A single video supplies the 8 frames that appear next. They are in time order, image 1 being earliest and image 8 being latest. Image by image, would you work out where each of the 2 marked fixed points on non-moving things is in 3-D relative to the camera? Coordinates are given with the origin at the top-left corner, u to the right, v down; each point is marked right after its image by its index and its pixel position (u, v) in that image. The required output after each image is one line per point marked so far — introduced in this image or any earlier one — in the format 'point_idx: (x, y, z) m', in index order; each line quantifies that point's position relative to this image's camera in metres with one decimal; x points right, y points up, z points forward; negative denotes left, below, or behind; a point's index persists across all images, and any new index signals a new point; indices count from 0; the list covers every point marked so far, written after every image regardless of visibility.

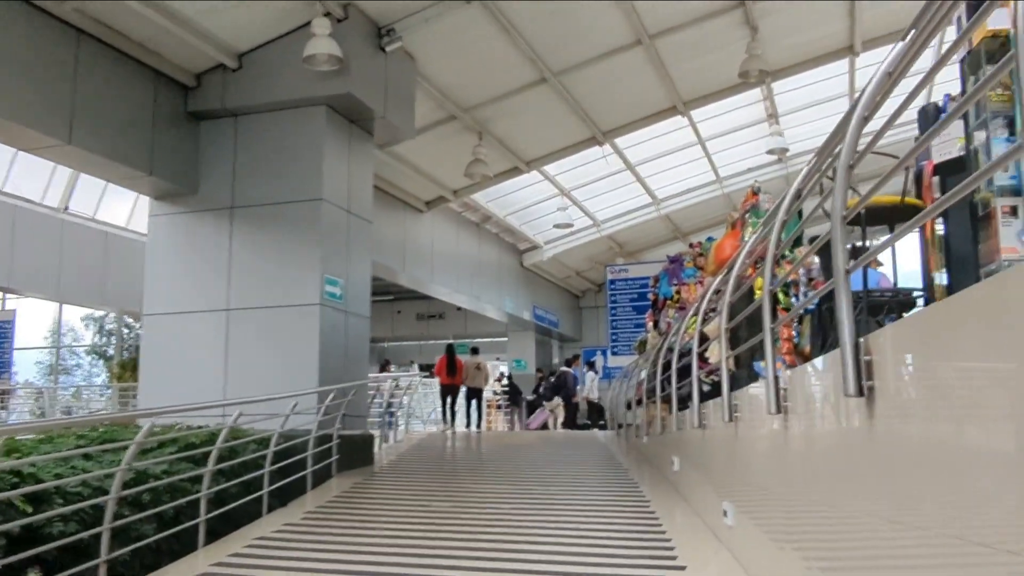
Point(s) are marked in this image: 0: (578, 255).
0: (+1.1, +0.6, +17.8) m
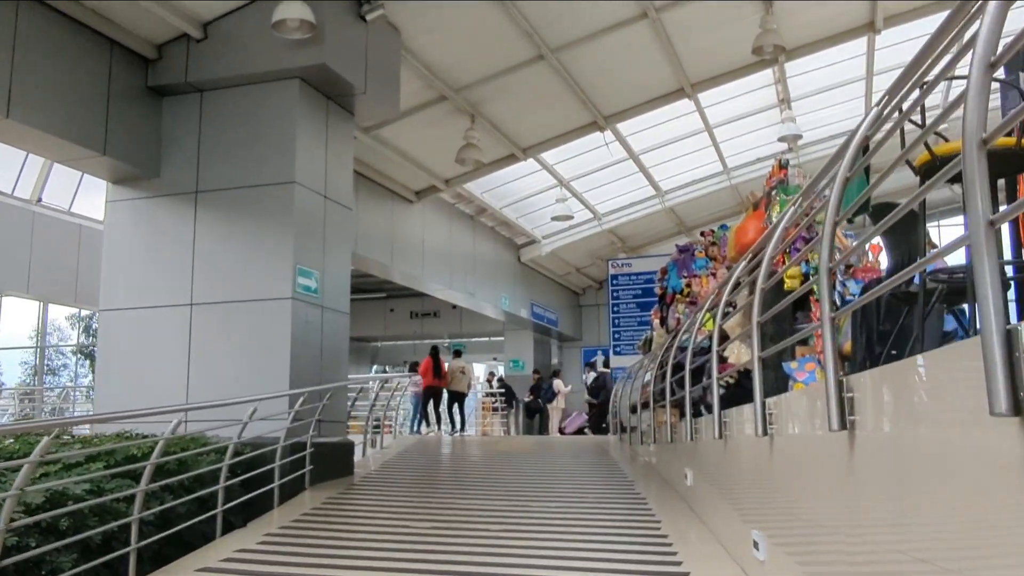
0: (+1.0, +0.6, +17.0) m
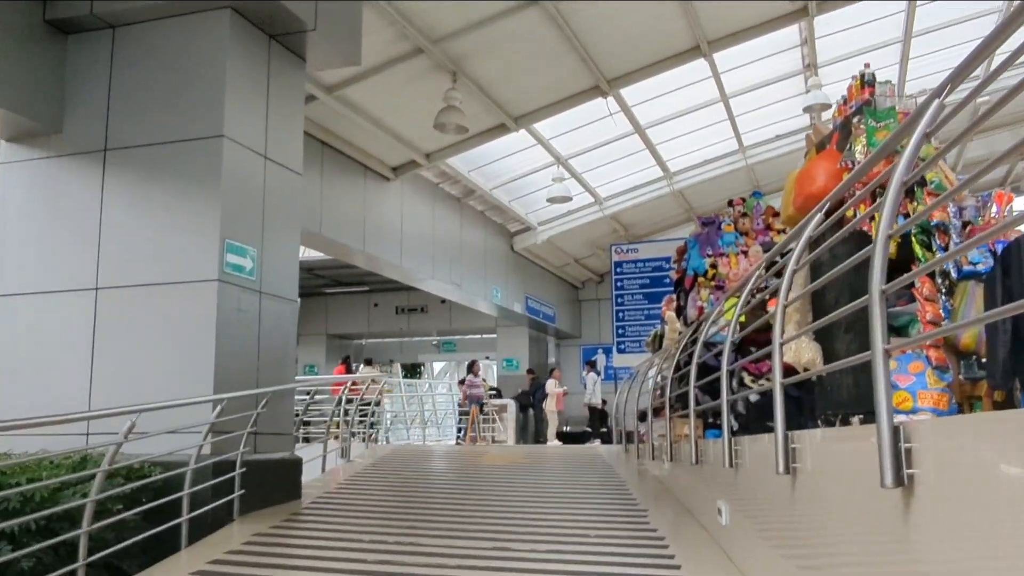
0: (+0.9, +0.7, +15.5) m
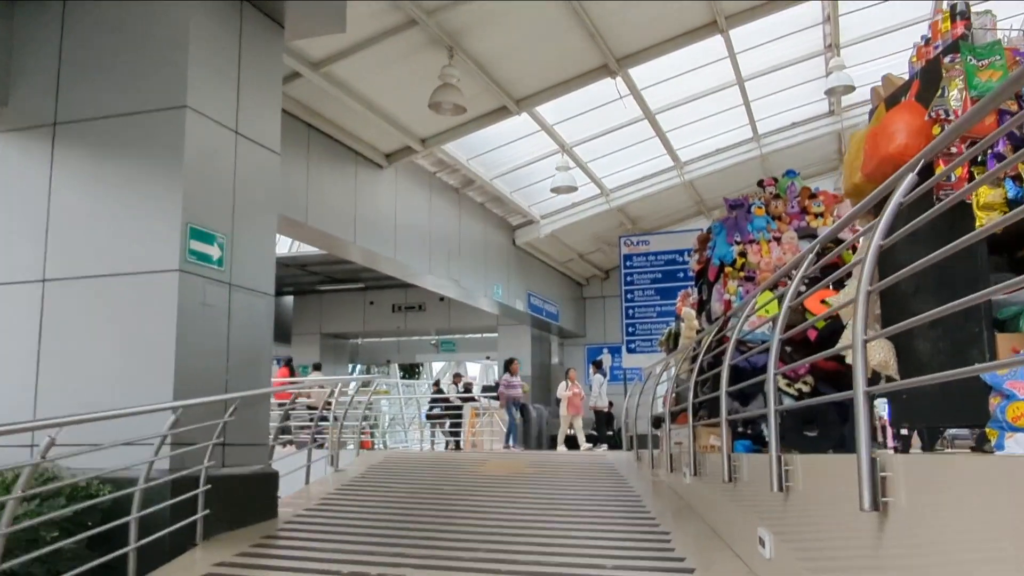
0: (+1.0, +0.8, +14.8) m
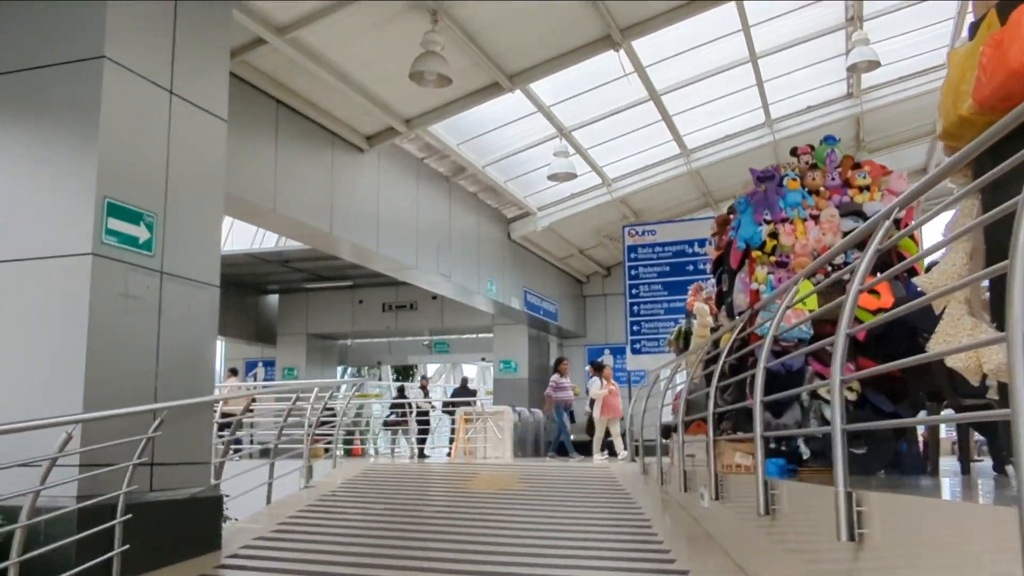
0: (+0.9, +0.8, +13.9) m
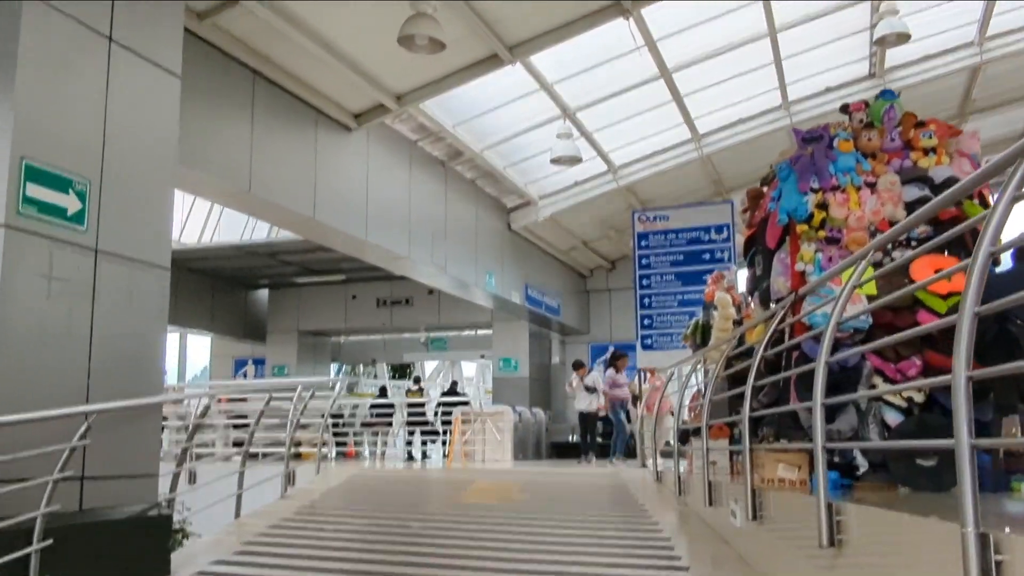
0: (+0.9, +0.9, +13.2) m
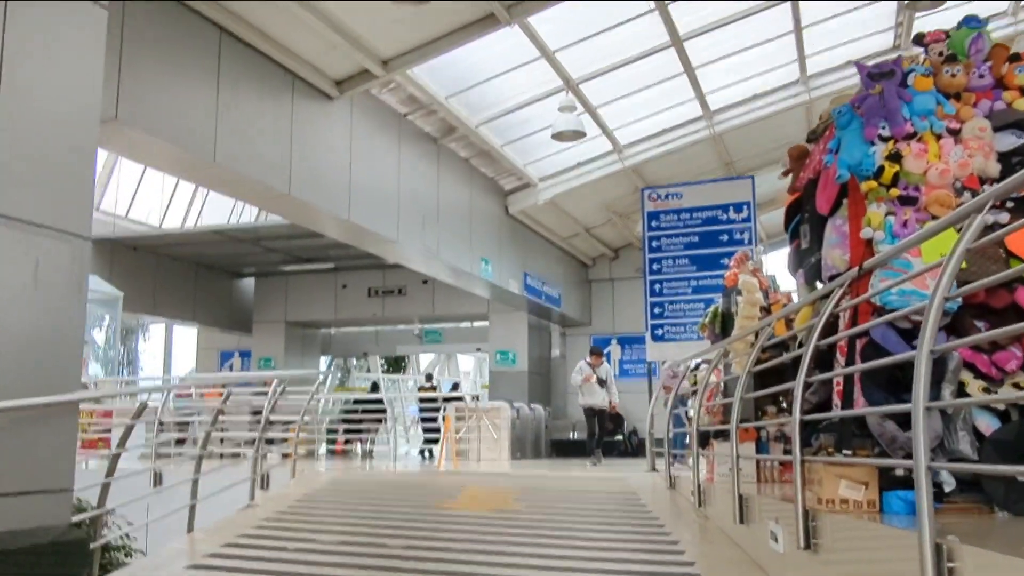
0: (+0.9, +1.0, +12.5) m
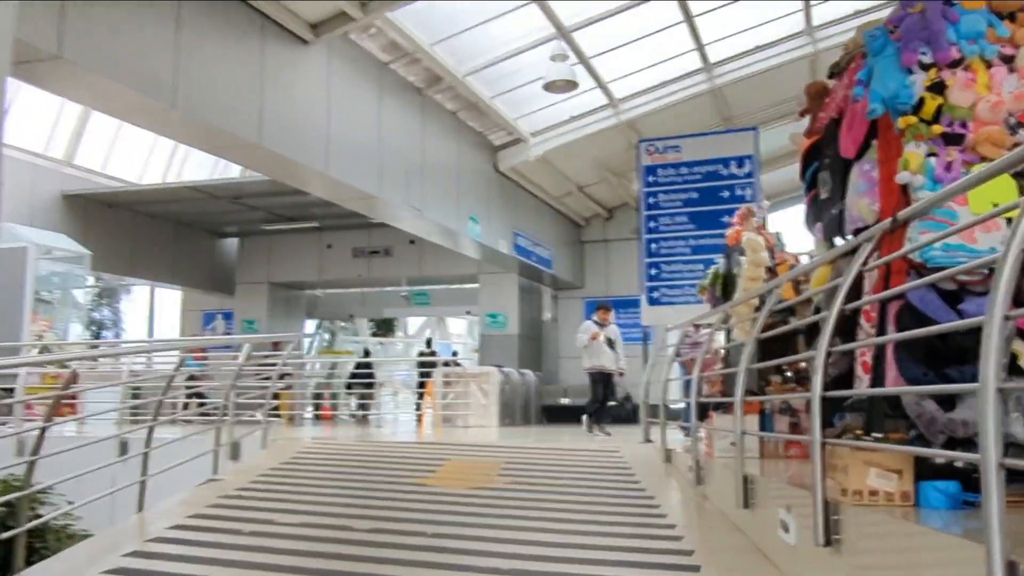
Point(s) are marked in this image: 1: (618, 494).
0: (+0.8, +1.5, +12.0) m
1: (+0.5, -1.0, +5.4) m
